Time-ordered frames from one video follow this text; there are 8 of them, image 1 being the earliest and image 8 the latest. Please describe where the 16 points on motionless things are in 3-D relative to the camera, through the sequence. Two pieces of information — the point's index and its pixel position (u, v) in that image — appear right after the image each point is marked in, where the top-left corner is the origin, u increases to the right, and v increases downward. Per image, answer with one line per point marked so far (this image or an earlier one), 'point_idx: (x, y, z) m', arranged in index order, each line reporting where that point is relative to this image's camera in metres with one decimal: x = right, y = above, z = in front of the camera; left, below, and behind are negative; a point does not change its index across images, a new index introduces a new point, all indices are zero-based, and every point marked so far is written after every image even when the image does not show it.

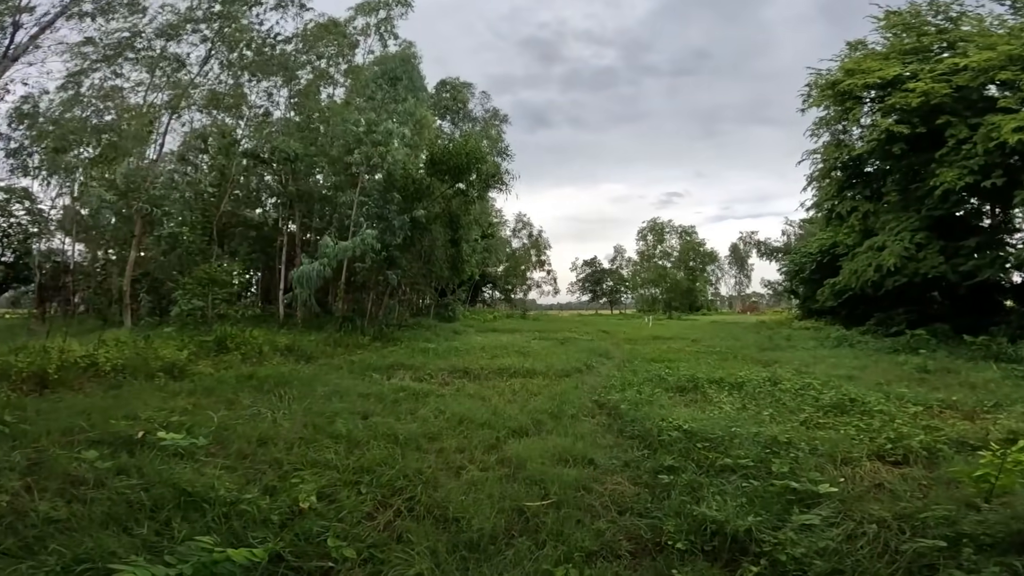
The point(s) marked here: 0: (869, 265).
0: (+10.6, +0.7, +15.4) m
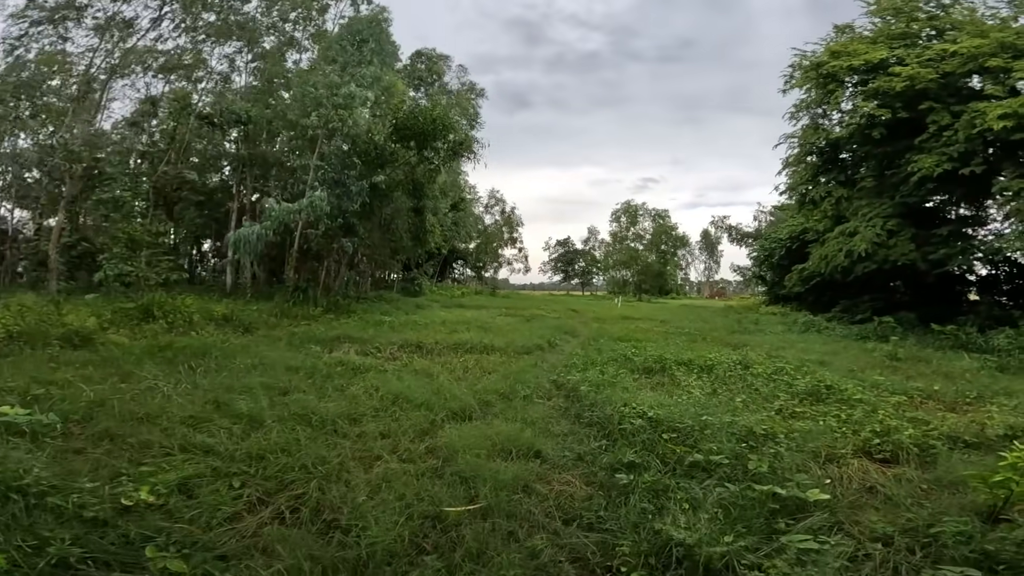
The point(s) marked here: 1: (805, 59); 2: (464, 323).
0: (+9.6, +1.1, +15.1) m
1: (+9.2, +6.9, +15.5) m
2: (-1.3, -0.9, +13.5) m
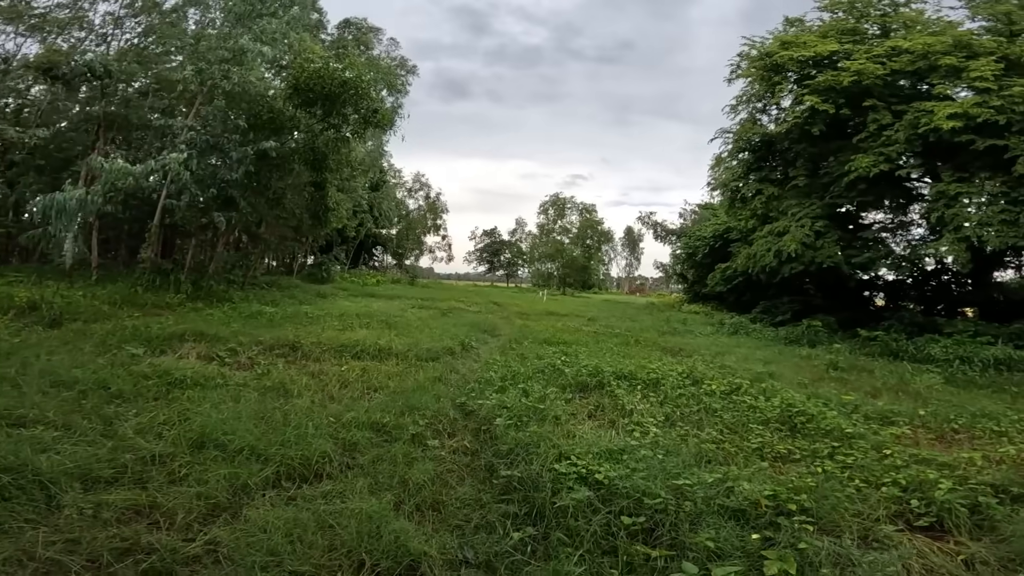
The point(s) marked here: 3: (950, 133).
0: (+7.3, +1.1, +14.6) m
1: (+7.0, +6.9, +14.8) m
2: (-3.3, -0.6, +11.4) m
3: (+9.3, +3.2, +10.9) m
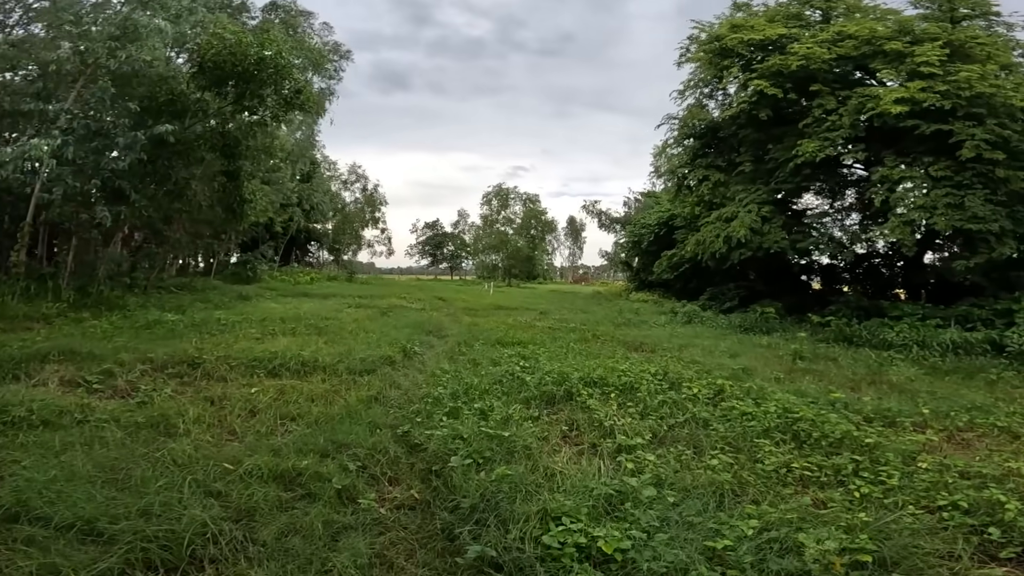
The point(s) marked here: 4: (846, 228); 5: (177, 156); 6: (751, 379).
0: (+5.8, +1.5, +14.4) m
1: (+5.3, +7.3, +14.5) m
2: (-4.3, -0.6, +10.0) m
3: (+8.2, +3.6, +10.8) m
4: (+8.9, +1.6, +13.6) m
5: (-7.6, +3.0, +11.6) m
6: (+2.9, -1.1, +6.2) m
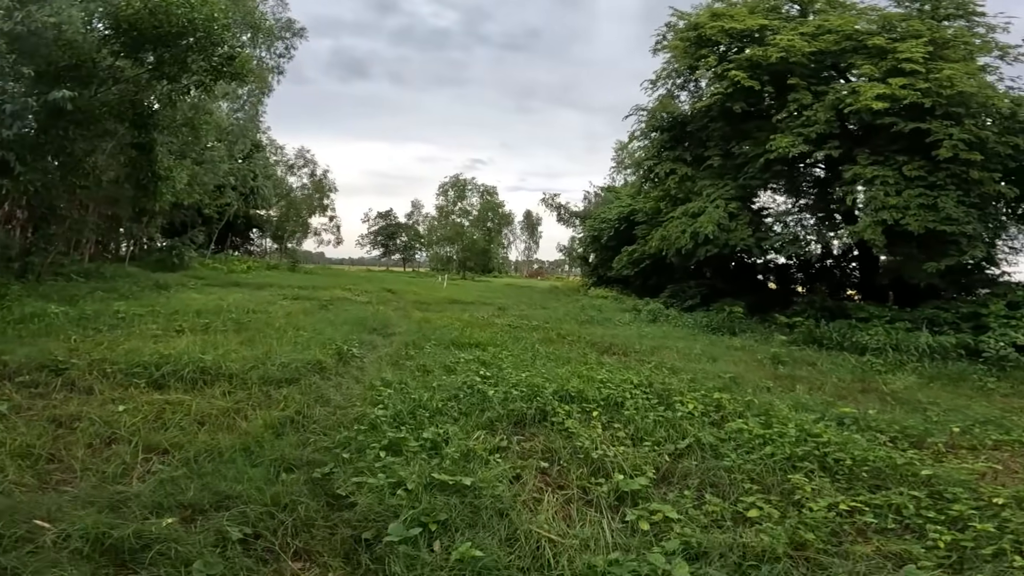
0: (+4.7, +1.5, +13.8) m
1: (+4.3, +7.4, +13.8) m
2: (-5.1, -0.4, +8.6) m
3: (+7.4, +3.6, +10.5) m
4: (+7.8, +1.6, +13.3) m
5: (-8.4, +3.3, +9.9) m
6: (+2.5, -1.1, +5.4) m
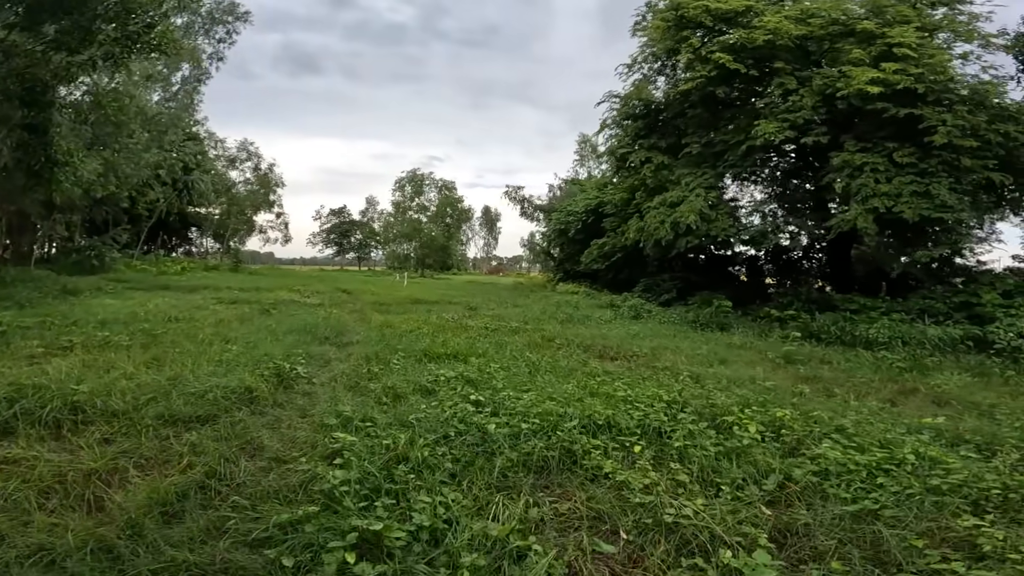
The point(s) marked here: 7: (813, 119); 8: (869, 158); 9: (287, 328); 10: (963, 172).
0: (+3.9, +1.7, +13.0) m
1: (+3.4, +7.5, +12.9) m
2: (-5.3, -0.5, +7.0) m
3: (+6.8, +3.8, +9.9) m
4: (+7.1, +1.9, +12.8) m
5: (-8.8, +3.2, +8.0) m
6: (+2.4, -1.0, +4.5) m
7: (+6.3, +3.6, +10.5) m
8: (+7.1, +2.6, +10.1) m
9: (-3.2, -0.5, +7.3) m
10: (+8.7, +2.3, +9.9) m
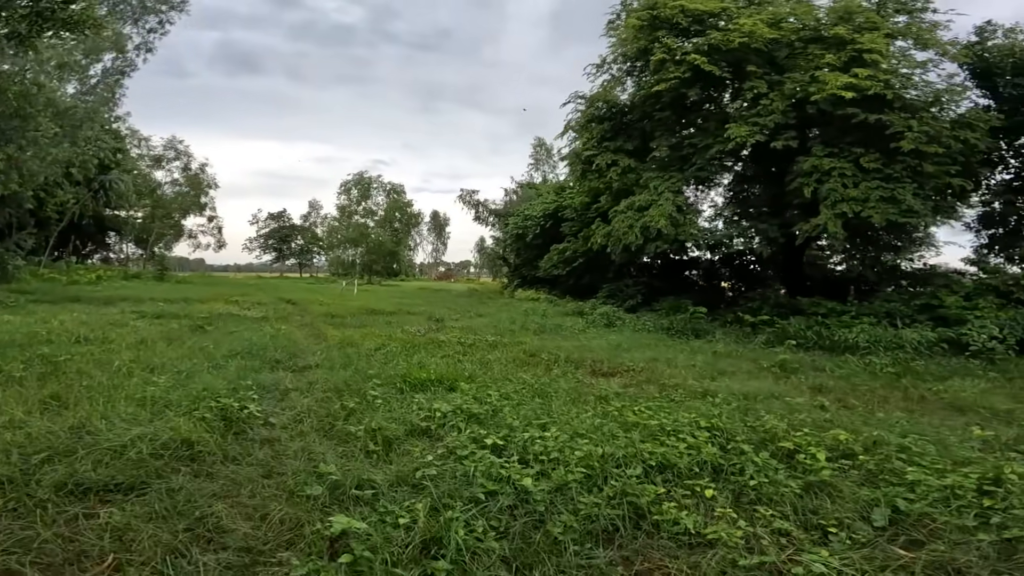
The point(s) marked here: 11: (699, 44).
0: (+3.0, +1.5, +12.7) m
1: (+2.5, +7.4, +12.6) m
2: (-5.5, -0.6, +5.7) m
3: (+6.2, +3.7, +10.0) m
4: (+6.2, +1.8, +12.8) m
5: (-9.1, +2.9, +6.3) m
6: (+2.5, -1.1, +4.0) m
7: (+5.6, +3.5, +10.5) m
8: (+6.5, +2.5, +10.2) m
9: (-3.4, -0.7, +6.2) m
10: (+8.2, +2.2, +10.1) m
11: (+3.9, +5.5, +11.2) m
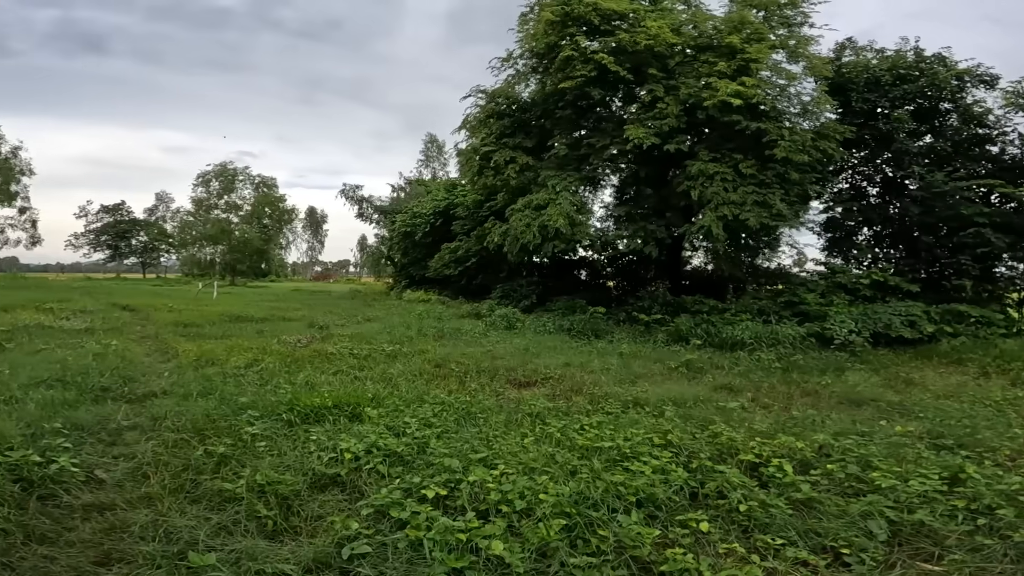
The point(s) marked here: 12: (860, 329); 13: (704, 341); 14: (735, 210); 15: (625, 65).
0: (+0.4, +1.5, +12.5) m
1: (-0.1, +7.3, +12.3) m
2: (-6.2, -0.8, +3.8) m
3: (+4.2, +3.7, +10.6) m
4: (+3.6, +1.8, +13.4) m
5: (-9.9, +2.8, +3.6) m
6: (+2.0, -1.1, +4.0) m
7: (+3.5, +3.6, +11.0) m
8: (+4.4, +2.6, +10.8) m
9: (-4.2, -0.8, +4.8) m
10: (+6.1, +2.3, +11.2) m
11: (+1.7, +5.5, +11.3) m
12: (+6.3, -0.7, +9.3) m
13: (+3.5, -1.0, +9.3) m
14: (+4.6, +1.6, +10.4) m
15: (+2.3, +5.1, +11.5) m
